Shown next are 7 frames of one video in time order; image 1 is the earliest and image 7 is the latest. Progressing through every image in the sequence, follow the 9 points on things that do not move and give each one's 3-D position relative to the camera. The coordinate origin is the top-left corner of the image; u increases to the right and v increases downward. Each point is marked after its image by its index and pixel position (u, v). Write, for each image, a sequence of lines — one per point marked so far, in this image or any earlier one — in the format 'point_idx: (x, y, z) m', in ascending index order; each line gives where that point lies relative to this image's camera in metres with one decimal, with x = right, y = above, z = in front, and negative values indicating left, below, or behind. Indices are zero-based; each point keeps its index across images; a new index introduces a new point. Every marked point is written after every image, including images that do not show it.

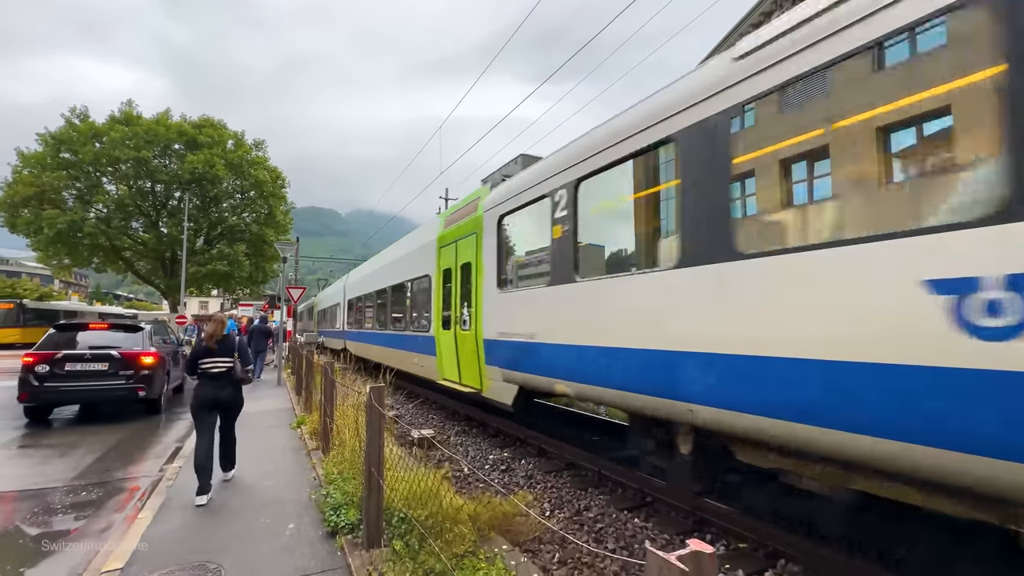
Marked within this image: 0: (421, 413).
0: (-1.6, -2.1, +9.6) m
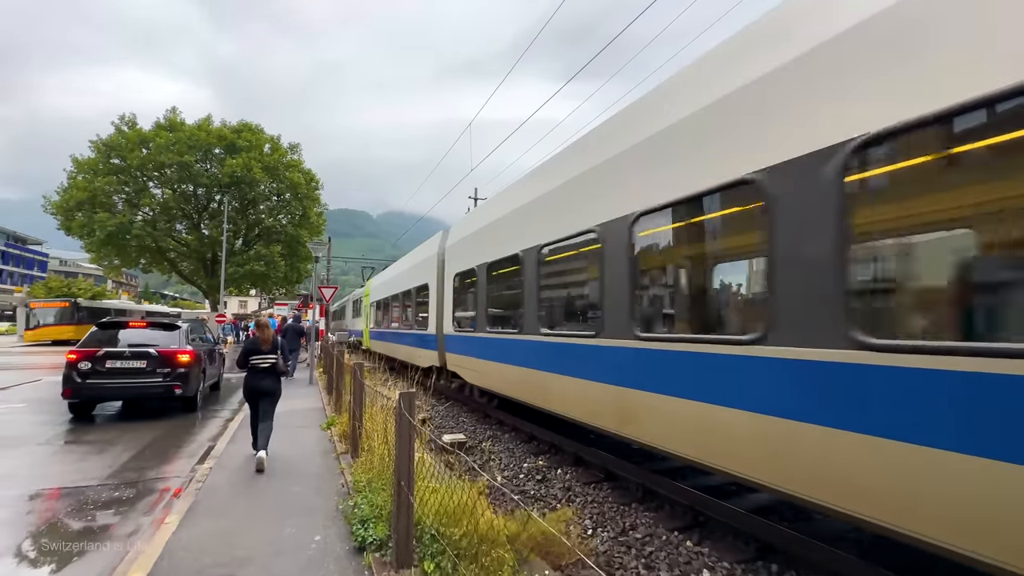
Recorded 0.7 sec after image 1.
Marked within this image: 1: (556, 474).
0: (-1.0, -2.1, +9.4) m
1: (+0.4, -1.9, +5.8) m
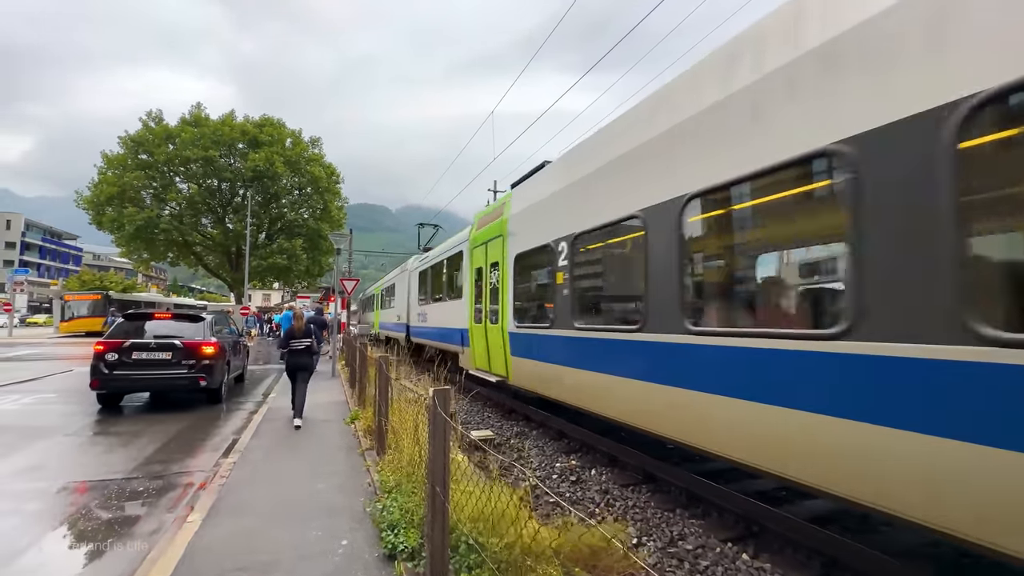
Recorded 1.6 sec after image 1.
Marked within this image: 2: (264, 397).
0: (-0.6, -2.0, +9.2) m
1: (+0.8, -1.8, +5.5) m
2: (-4.6, -2.0, +10.6) m
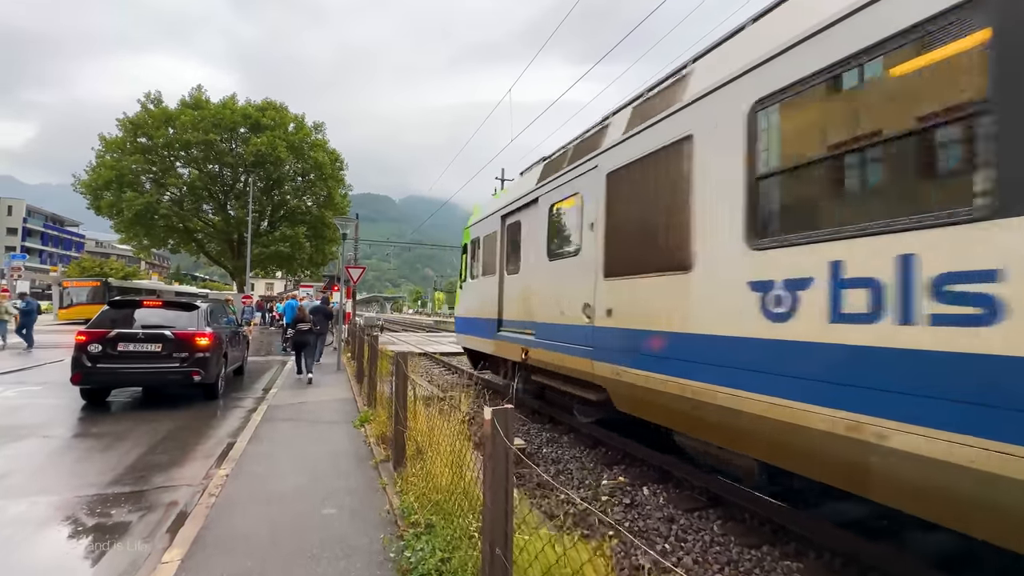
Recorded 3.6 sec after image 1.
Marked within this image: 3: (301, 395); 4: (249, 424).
0: (-0.2, -1.8, +8.3) m
1: (+1.1, -1.7, +4.7) m
2: (-4.2, -1.8, +9.8) m
3: (-3.4, -1.7, +9.3) m
4: (-3.3, -1.7, +7.3) m
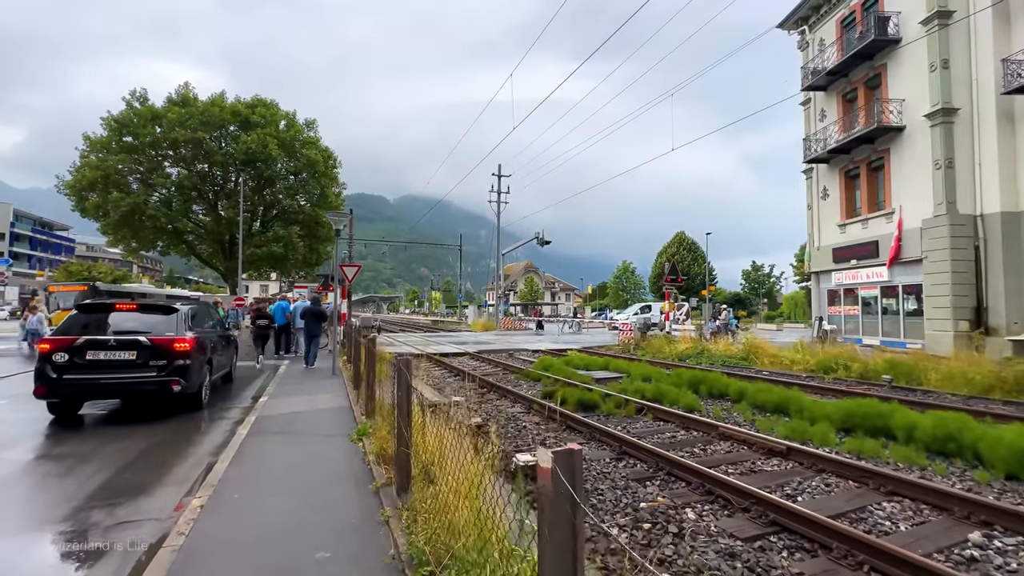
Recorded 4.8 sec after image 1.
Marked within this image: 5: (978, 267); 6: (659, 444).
0: (-0.1, -1.7, +7.6) m
1: (+1.3, -1.6, +3.9) m
2: (-4.1, -1.8, +9.0) m
3: (-3.2, -1.7, +8.5) m
4: (-3.2, -1.7, +6.6) m
5: (+15.8, +0.7, +19.4) m
6: (+1.8, -1.9, +7.1) m
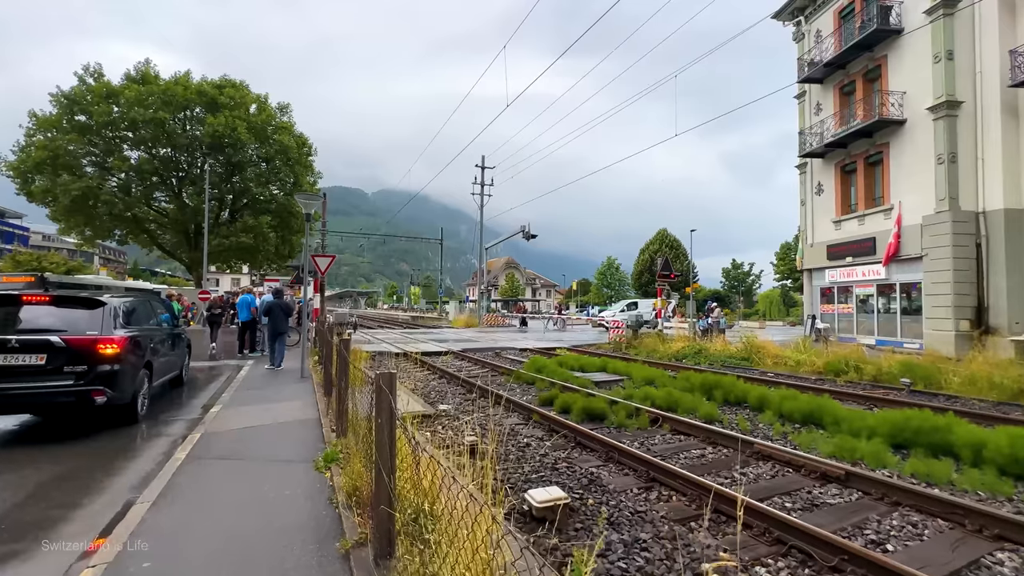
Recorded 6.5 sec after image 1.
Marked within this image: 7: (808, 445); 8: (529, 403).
0: (-0.1, -1.6, +6.4) m
1: (+1.4, -1.6, +2.8) m
2: (-4.1, -1.6, +7.7) m
3: (-3.3, -1.6, +7.2) m
4: (-3.1, -1.6, +5.2) m
5: (+15.4, +0.8, +18.8) m
6: (+1.8, -1.9, +6.0) m
7: (+3.5, -1.8, +6.8) m
8: (+0.3, -1.7, +8.5) m
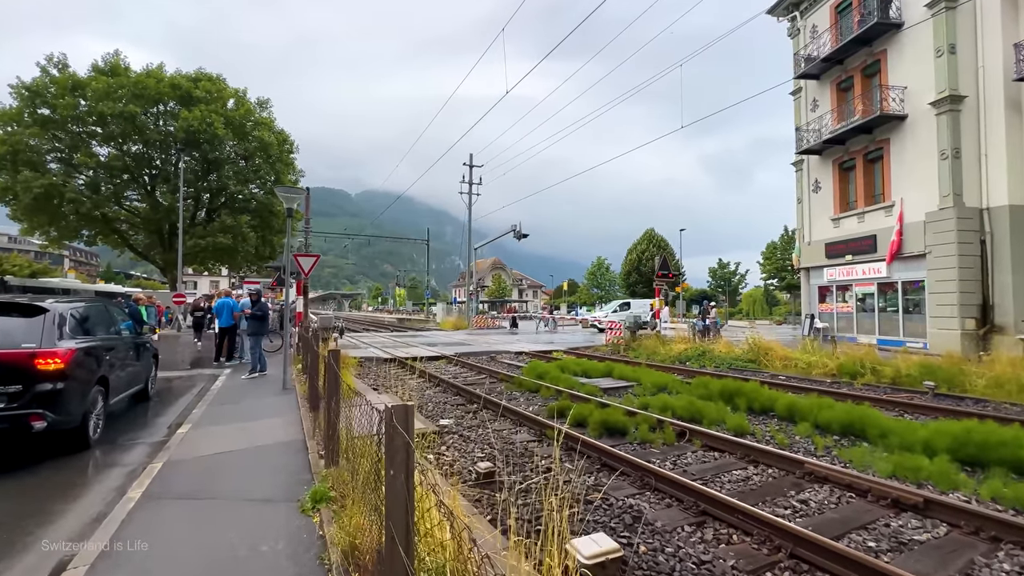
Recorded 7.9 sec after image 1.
0: (+0.1, -1.6, +5.5) m
1: (+1.7, -1.5, +2.0) m
2: (-4.0, -1.7, +6.7) m
3: (-3.1, -1.6, +6.2) m
4: (-2.9, -1.6, +4.3) m
5: (+15.2, +0.8, +18.4) m
6: (+2.0, -1.9, +5.2) m
7: (+3.7, -1.8, +6.0) m
8: (+0.4, -1.7, +7.7) m
